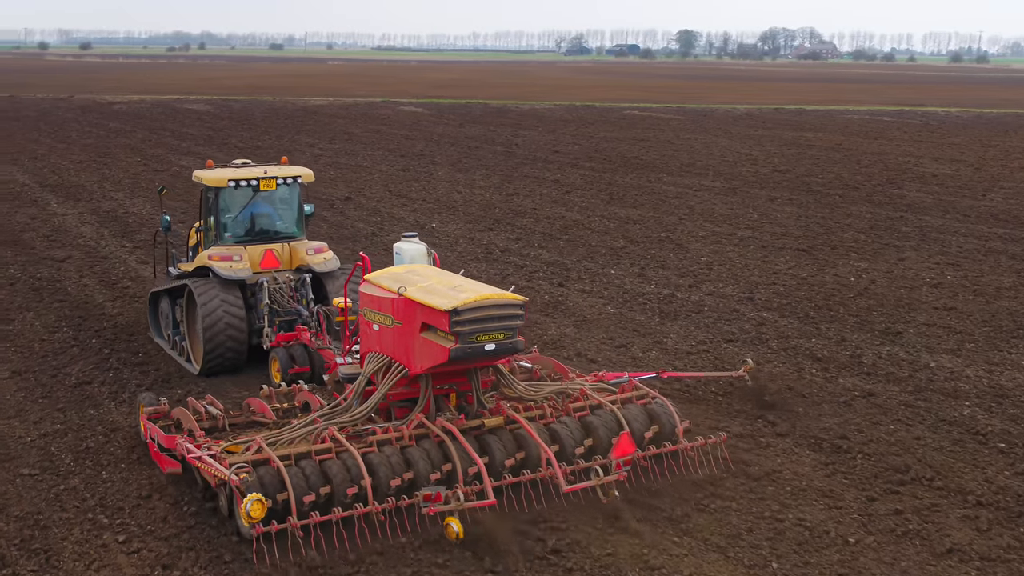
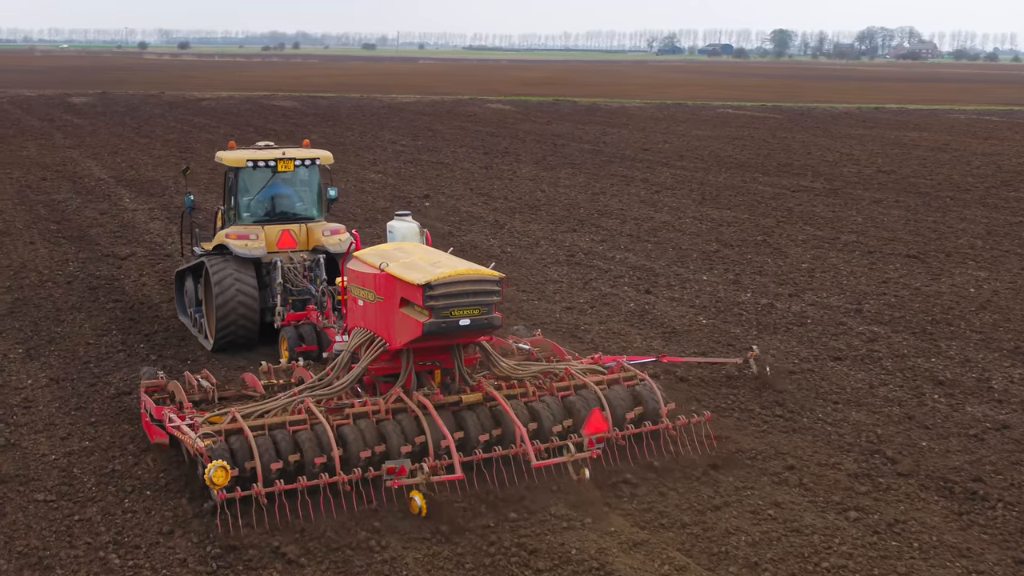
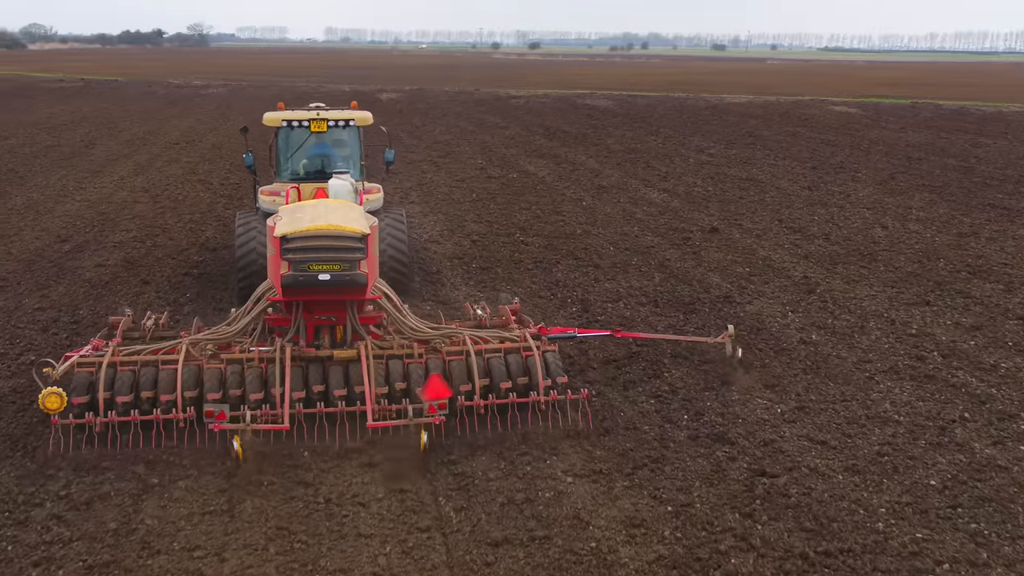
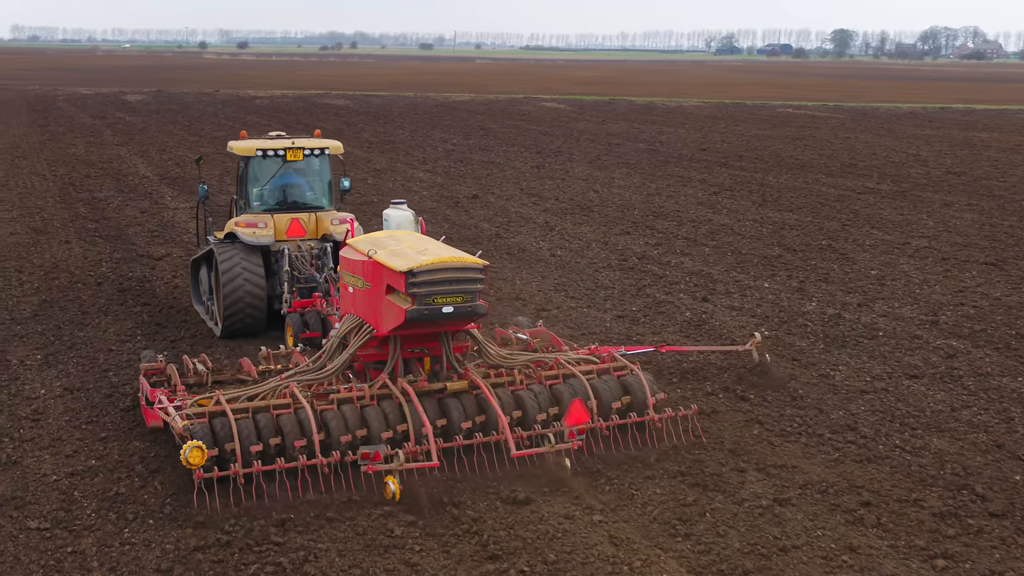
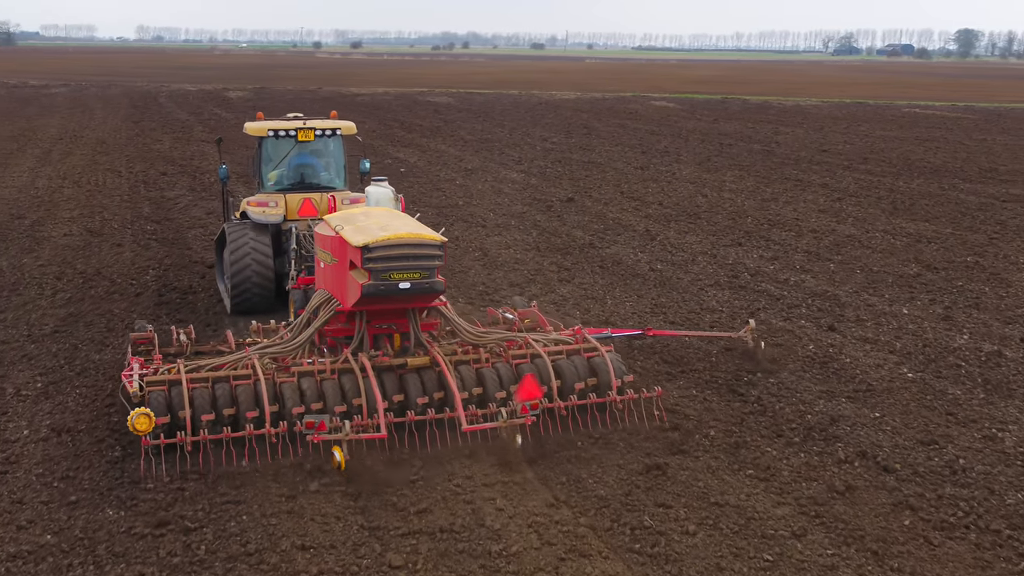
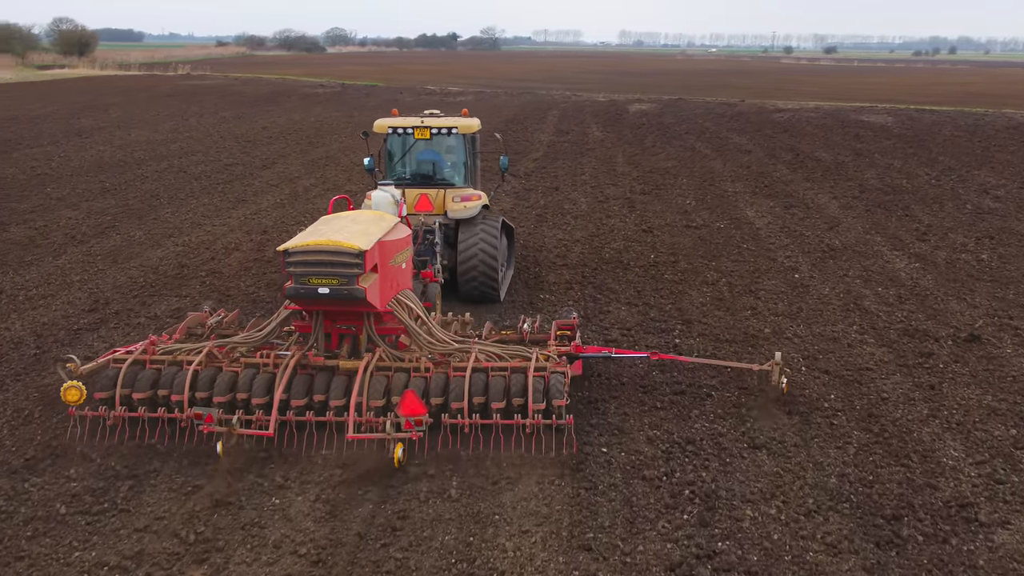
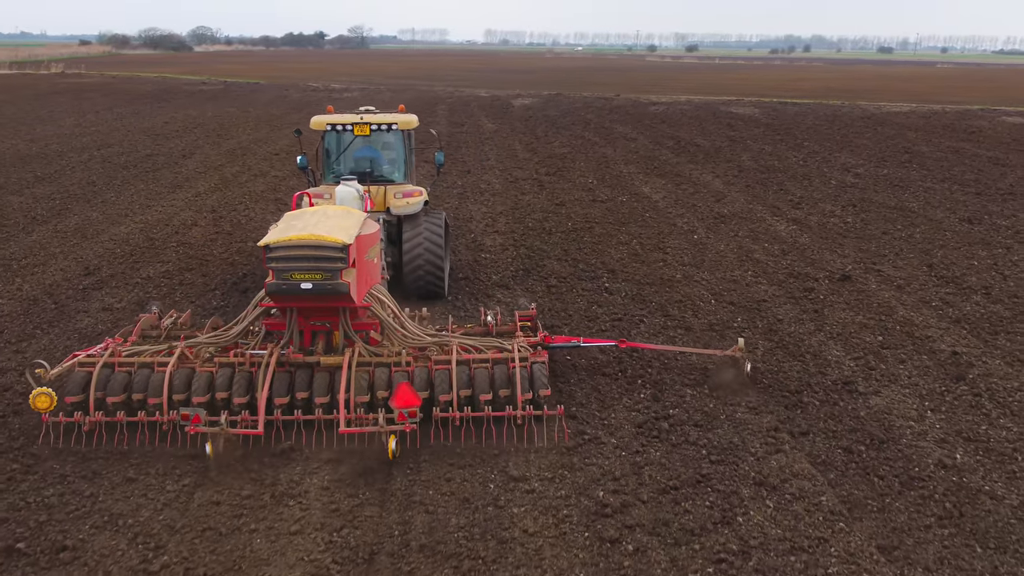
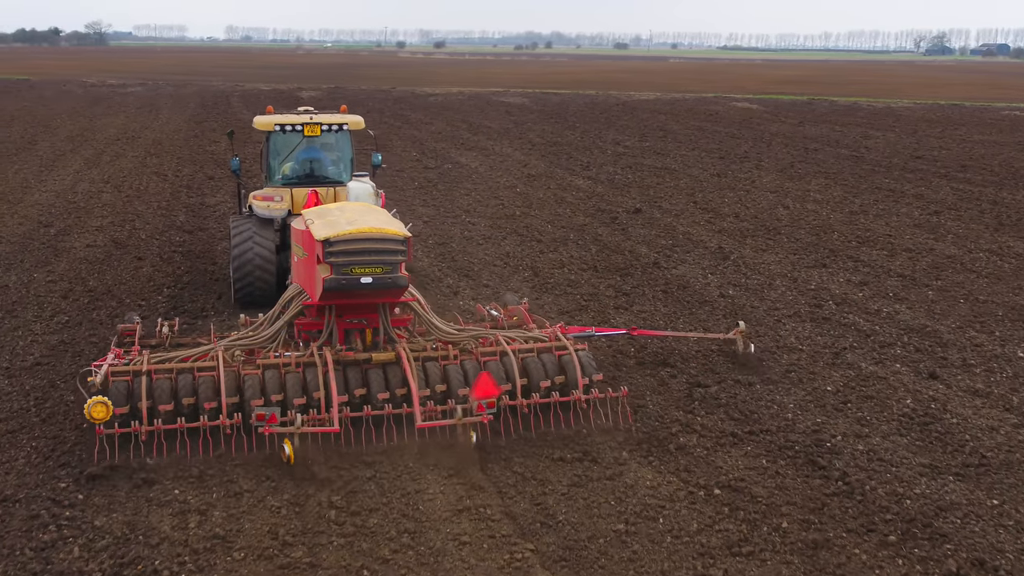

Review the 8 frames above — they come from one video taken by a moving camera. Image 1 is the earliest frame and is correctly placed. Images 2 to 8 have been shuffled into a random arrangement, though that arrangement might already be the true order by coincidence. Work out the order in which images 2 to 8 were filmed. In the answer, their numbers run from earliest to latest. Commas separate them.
2, 4, 5, 8, 3, 7, 6
